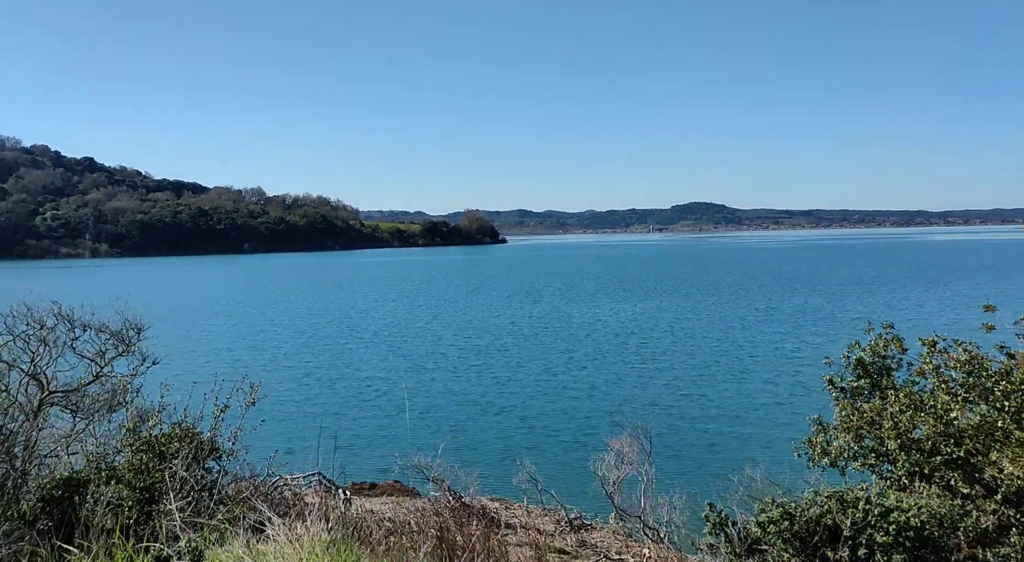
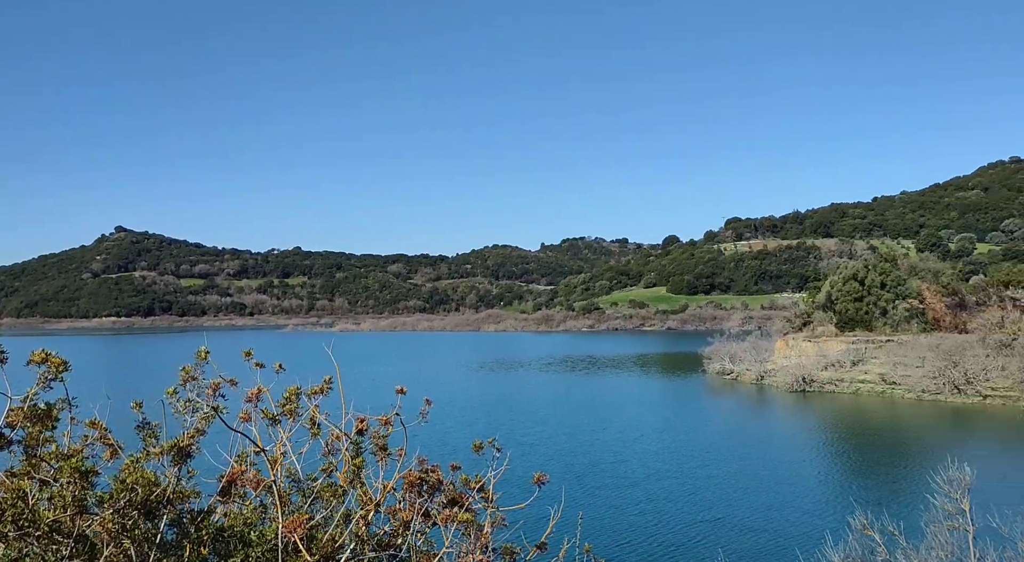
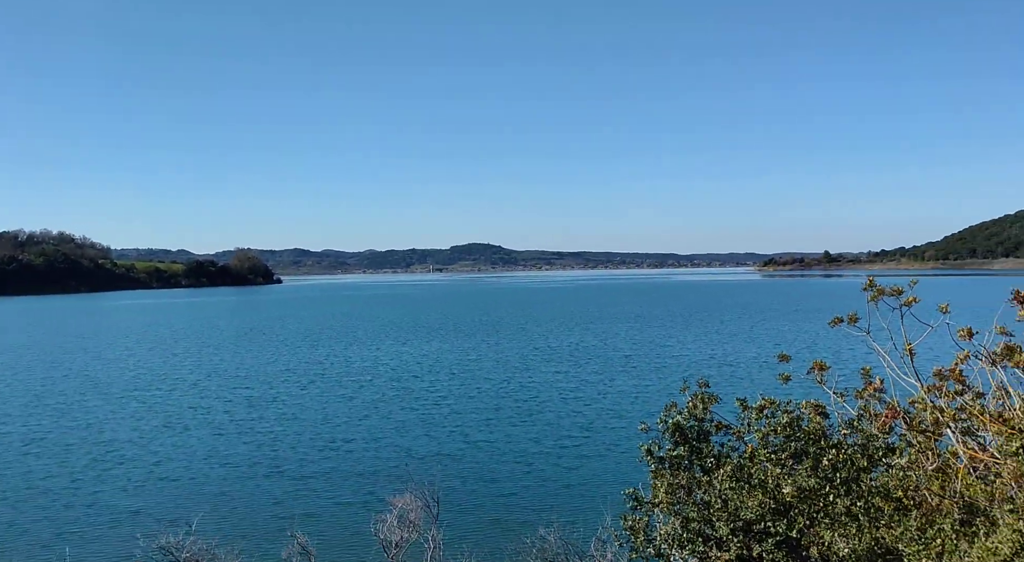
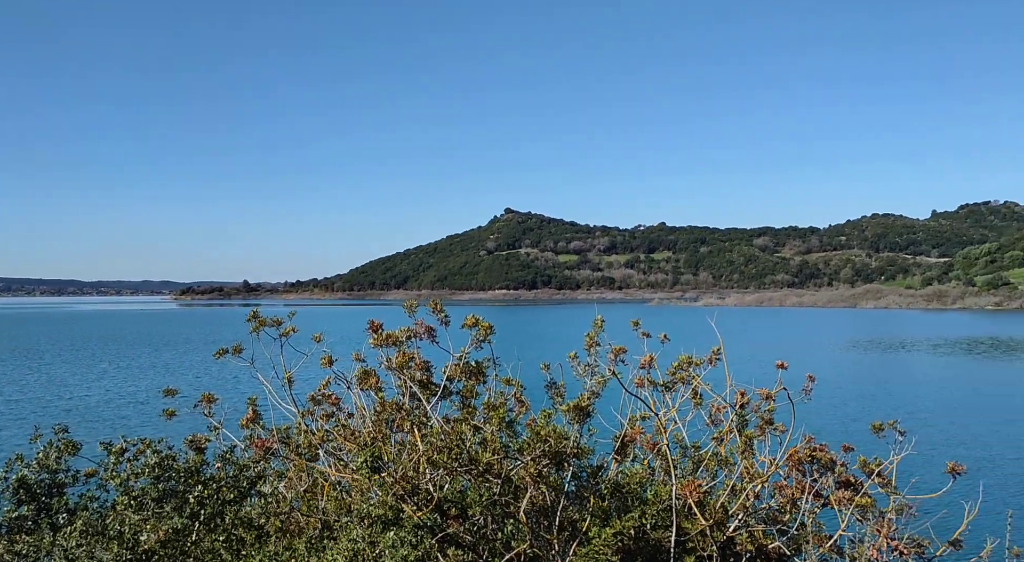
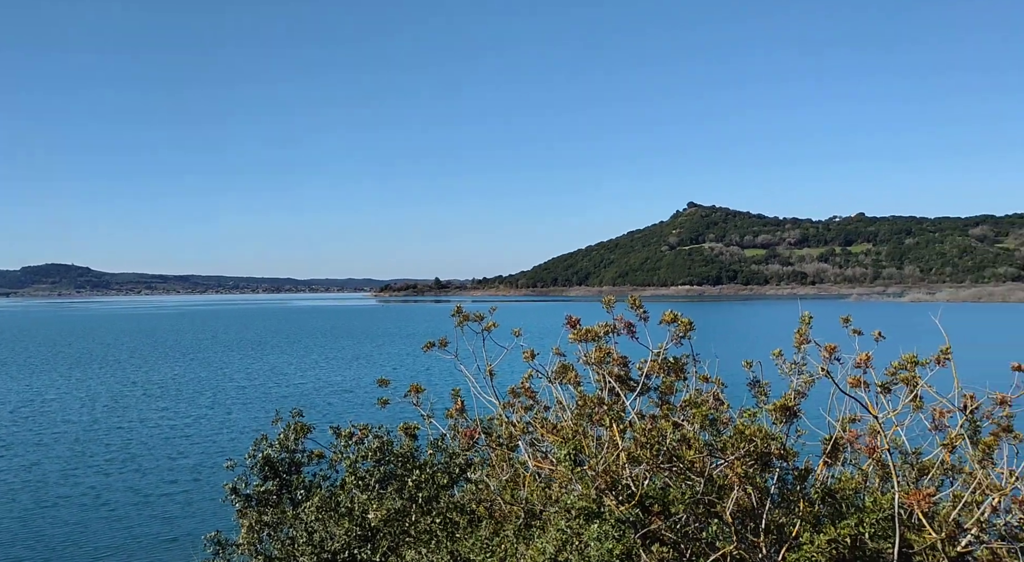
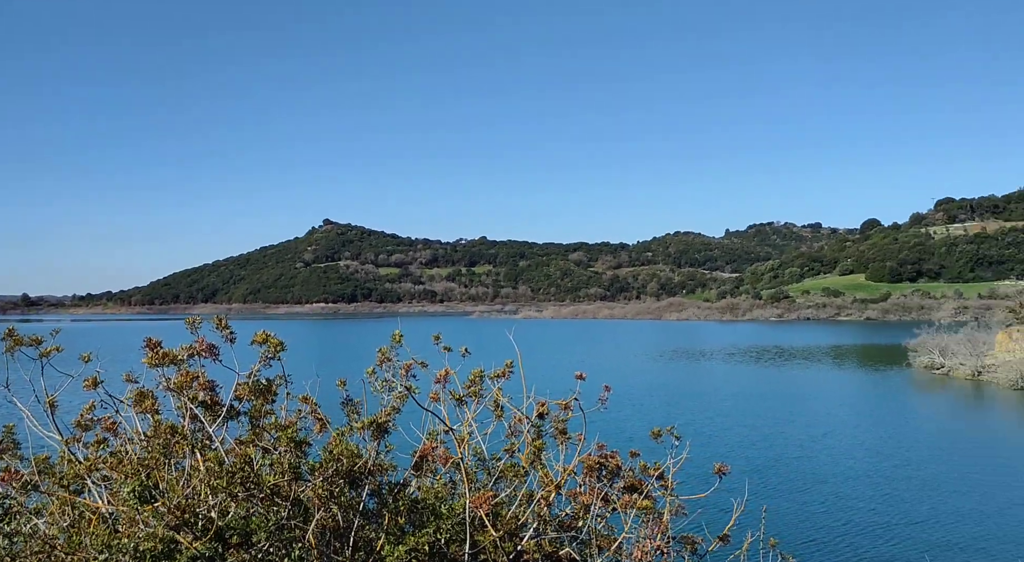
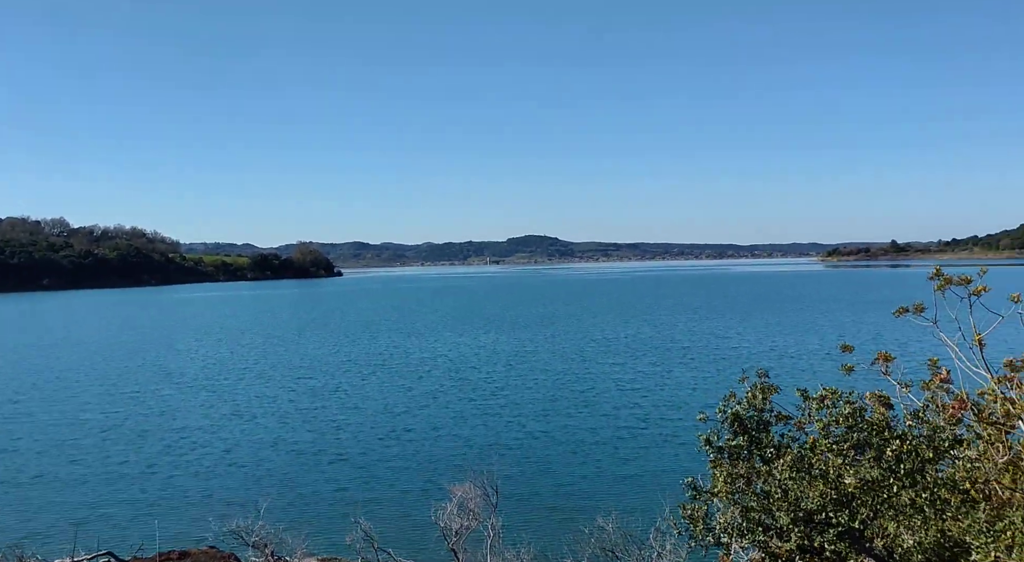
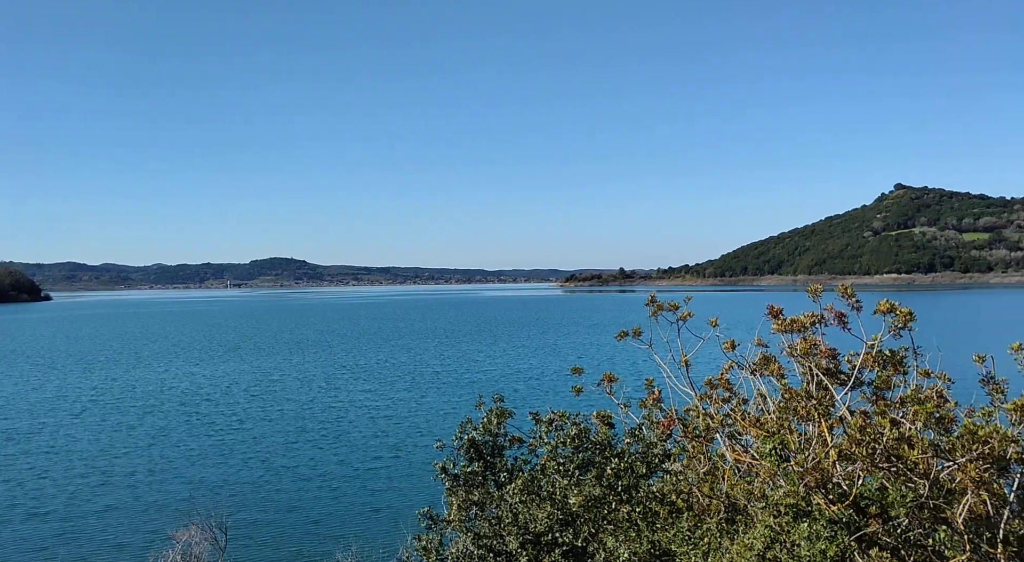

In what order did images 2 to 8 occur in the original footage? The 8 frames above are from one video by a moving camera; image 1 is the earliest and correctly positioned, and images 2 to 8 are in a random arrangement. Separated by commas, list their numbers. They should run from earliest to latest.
7, 3, 8, 5, 4, 6, 2
